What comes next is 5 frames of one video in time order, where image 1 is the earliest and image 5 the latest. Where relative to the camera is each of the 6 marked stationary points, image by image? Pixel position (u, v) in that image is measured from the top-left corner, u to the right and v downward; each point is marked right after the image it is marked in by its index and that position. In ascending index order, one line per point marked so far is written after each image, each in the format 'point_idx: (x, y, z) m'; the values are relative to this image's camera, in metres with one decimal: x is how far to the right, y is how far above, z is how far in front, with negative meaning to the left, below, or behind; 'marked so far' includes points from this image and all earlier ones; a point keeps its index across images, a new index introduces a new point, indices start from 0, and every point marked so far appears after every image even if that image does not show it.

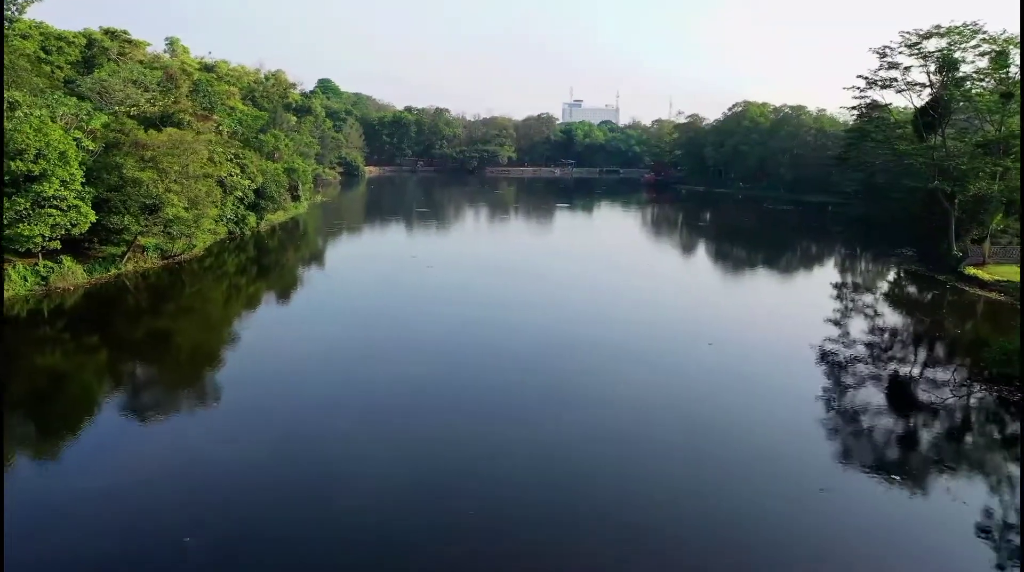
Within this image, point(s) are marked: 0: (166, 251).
0: (-9.0, +0.9, +18.0) m
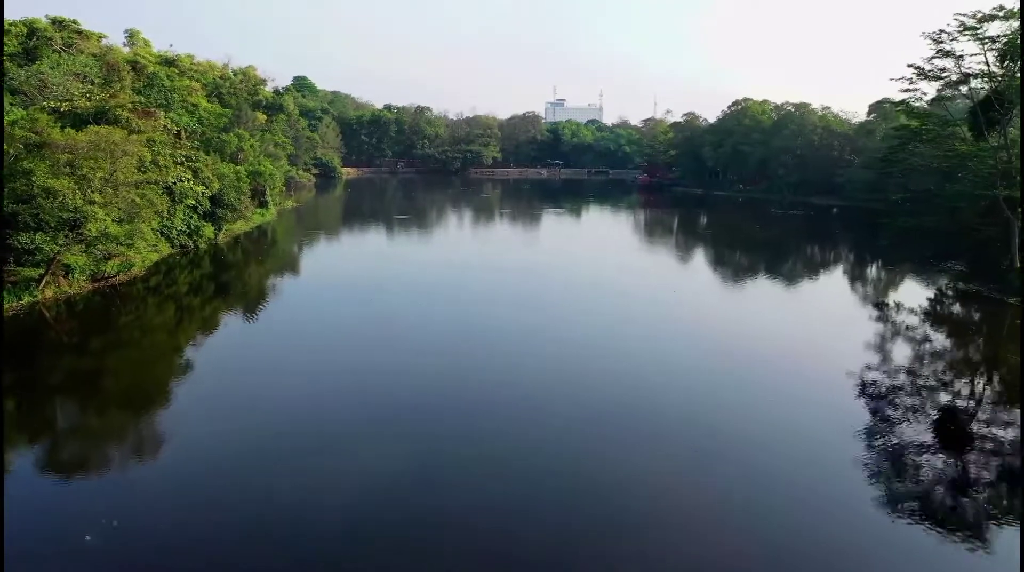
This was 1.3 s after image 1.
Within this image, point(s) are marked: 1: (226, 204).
0: (-9.2, +0.4, +15.8) m
1: (-8.1, +2.4, +19.7) m
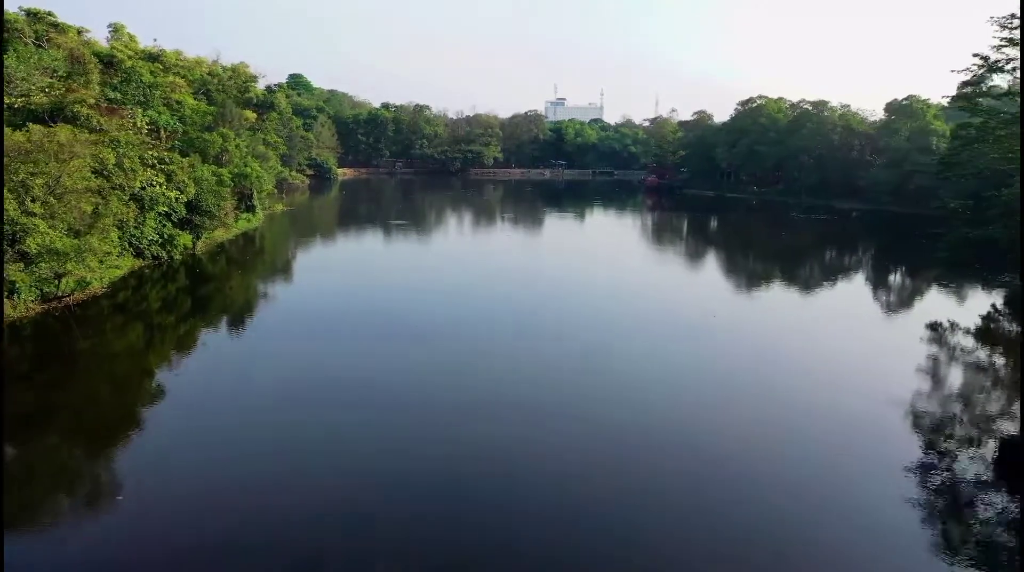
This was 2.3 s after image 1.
0: (-9.1, +0.1, +14.3) m
1: (-8.0, +2.1, +18.3) m
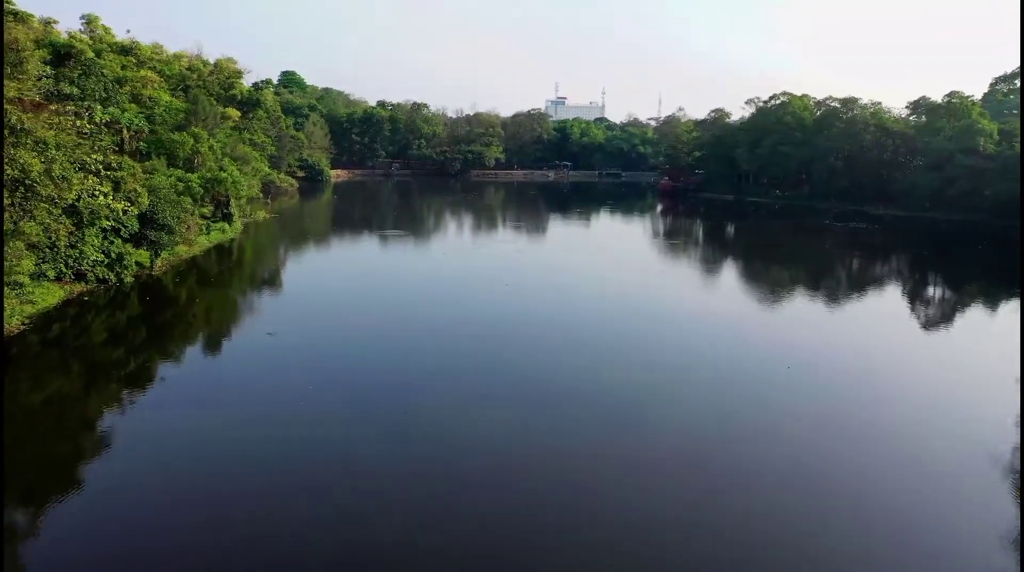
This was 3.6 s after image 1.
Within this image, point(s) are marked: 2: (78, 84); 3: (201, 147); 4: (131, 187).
0: (-8.9, -0.3, +12.3) m
1: (-7.8, +1.6, +16.2) m
2: (-9.8, +4.6, +16.0) m
3: (-8.5, +4.0, +19.3) m
4: (-7.7, +2.2, +14.8) m
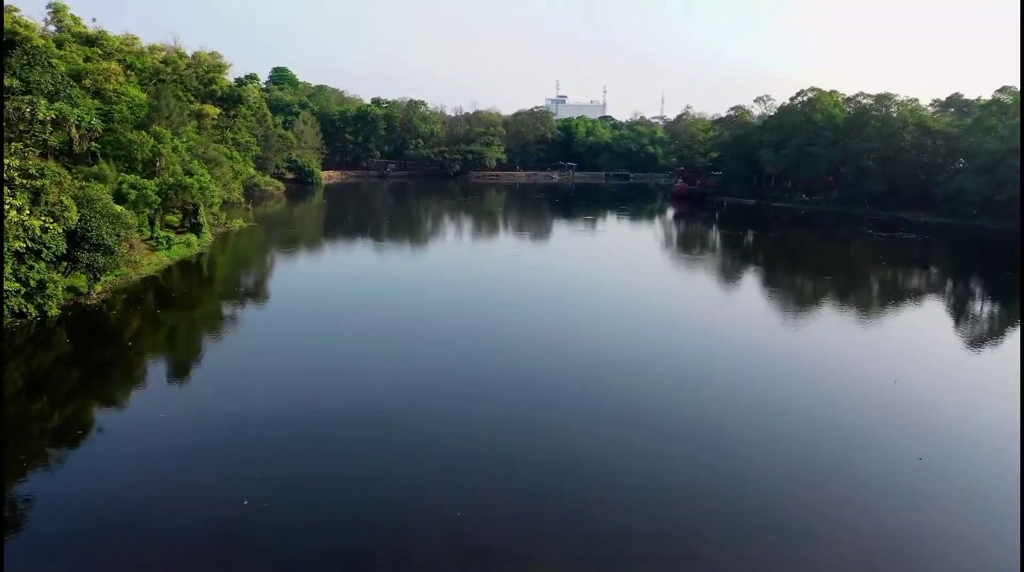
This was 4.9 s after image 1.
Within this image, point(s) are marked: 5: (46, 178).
0: (-8.7, -0.8, +10.1) m
1: (-7.6, +1.2, +14.1) m
2: (-9.7, +4.2, +13.8) m
3: (-8.4, +3.5, +17.1) m
4: (-7.5, +1.7, +12.7) m
5: (-7.7, +2.0, +12.5) m
